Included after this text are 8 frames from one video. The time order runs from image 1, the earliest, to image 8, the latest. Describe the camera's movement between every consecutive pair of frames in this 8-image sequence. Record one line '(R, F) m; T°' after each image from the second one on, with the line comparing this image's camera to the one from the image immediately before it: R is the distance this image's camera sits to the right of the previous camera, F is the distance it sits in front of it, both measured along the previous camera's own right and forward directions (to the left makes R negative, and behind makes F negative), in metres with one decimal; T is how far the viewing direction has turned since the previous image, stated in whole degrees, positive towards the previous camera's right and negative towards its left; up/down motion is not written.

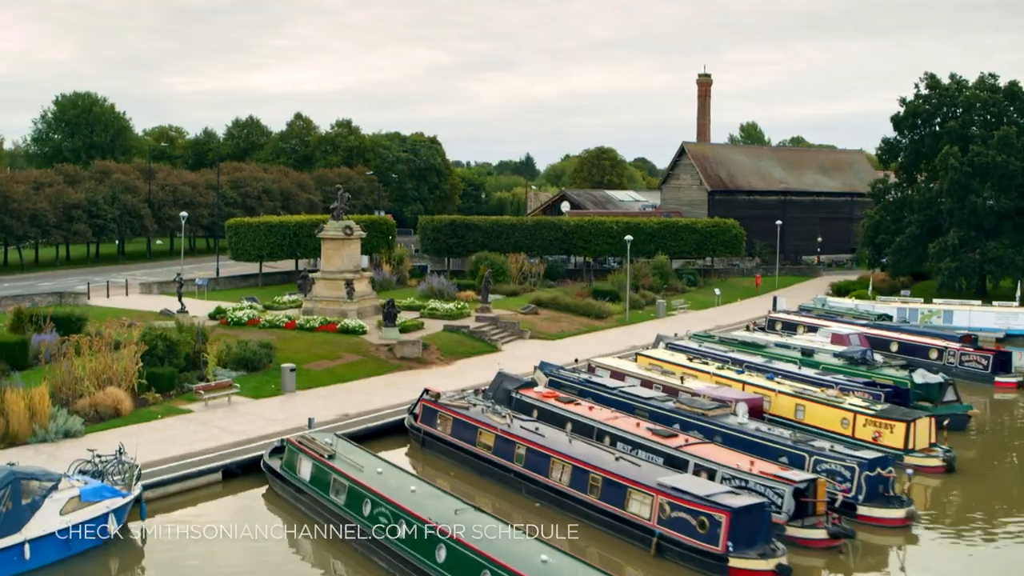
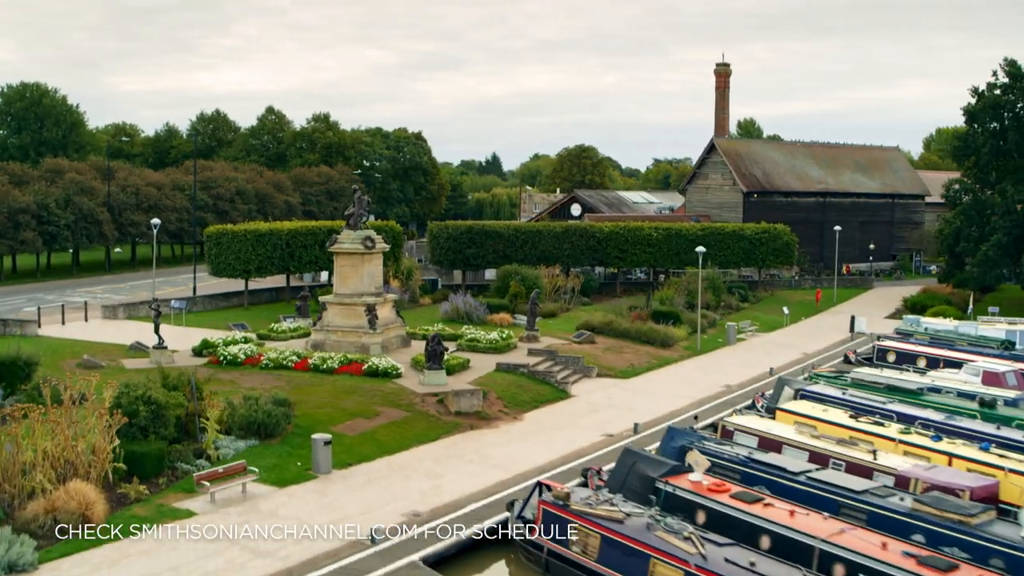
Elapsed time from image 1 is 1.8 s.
(-3.7, +10.4) m; +2°
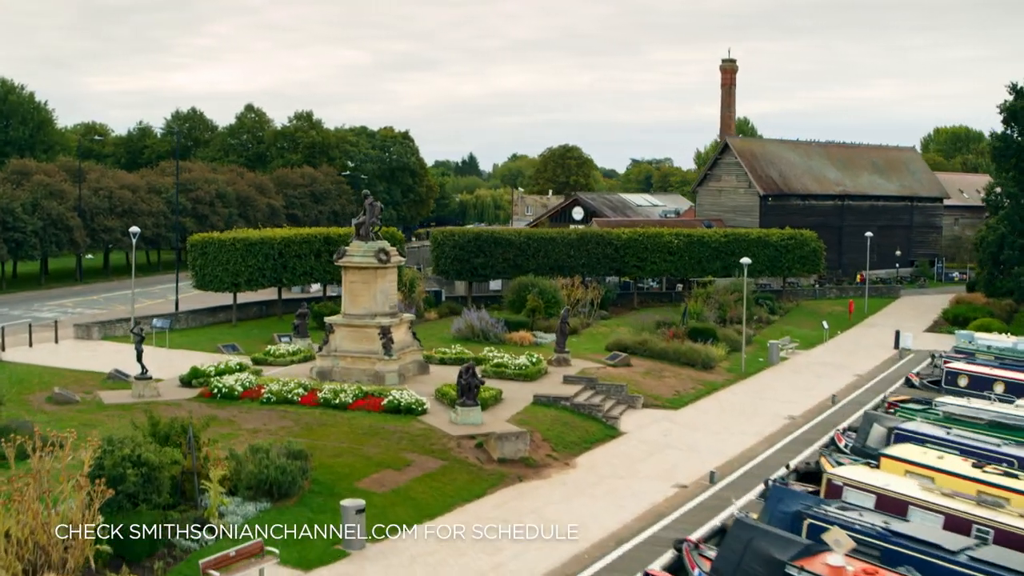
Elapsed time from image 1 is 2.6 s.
(-1.9, +5.1) m; +1°
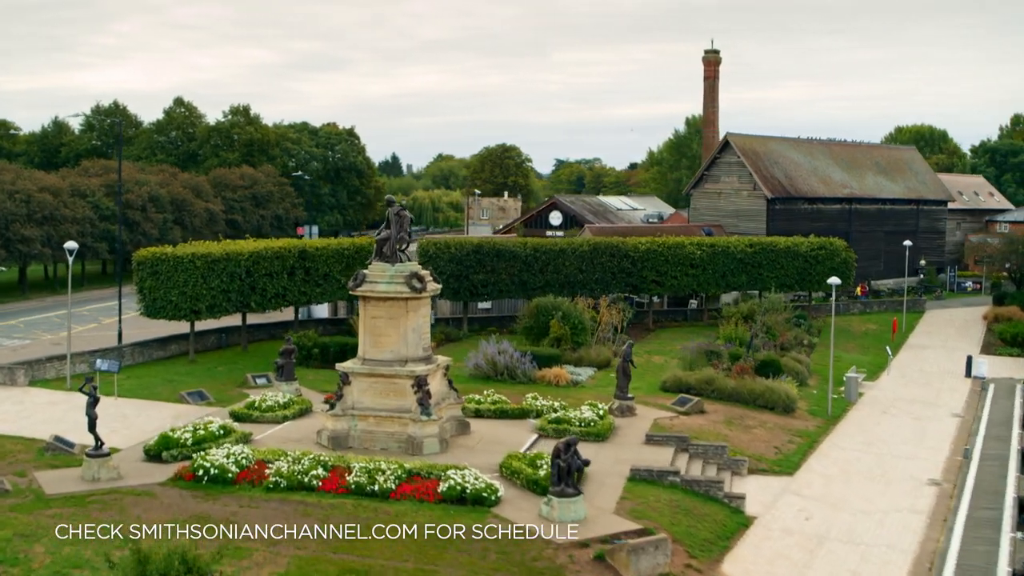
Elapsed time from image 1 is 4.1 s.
(-3.6, +8.6) m; +4°
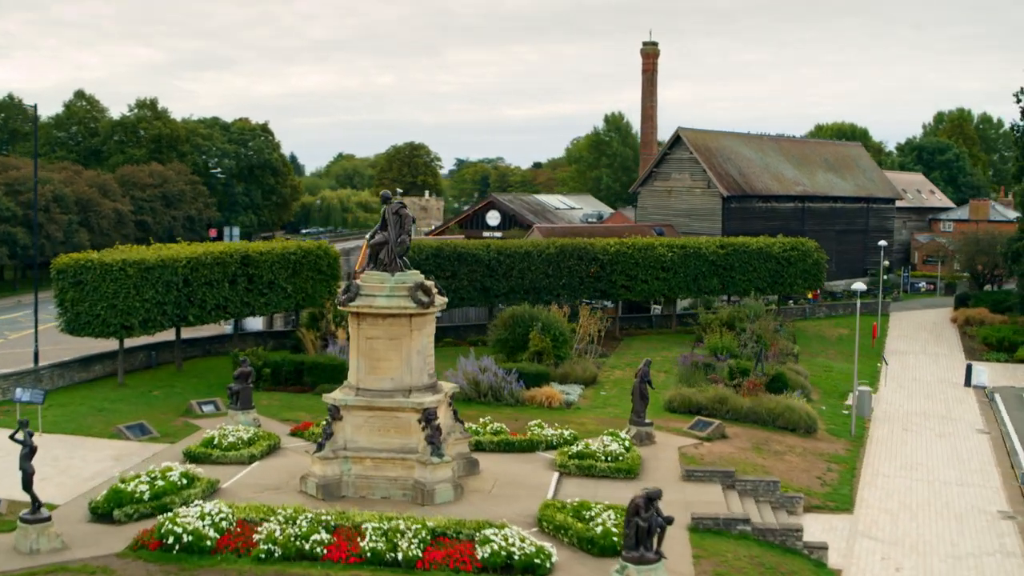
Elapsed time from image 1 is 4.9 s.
(-2.4, +4.6) m; +5°
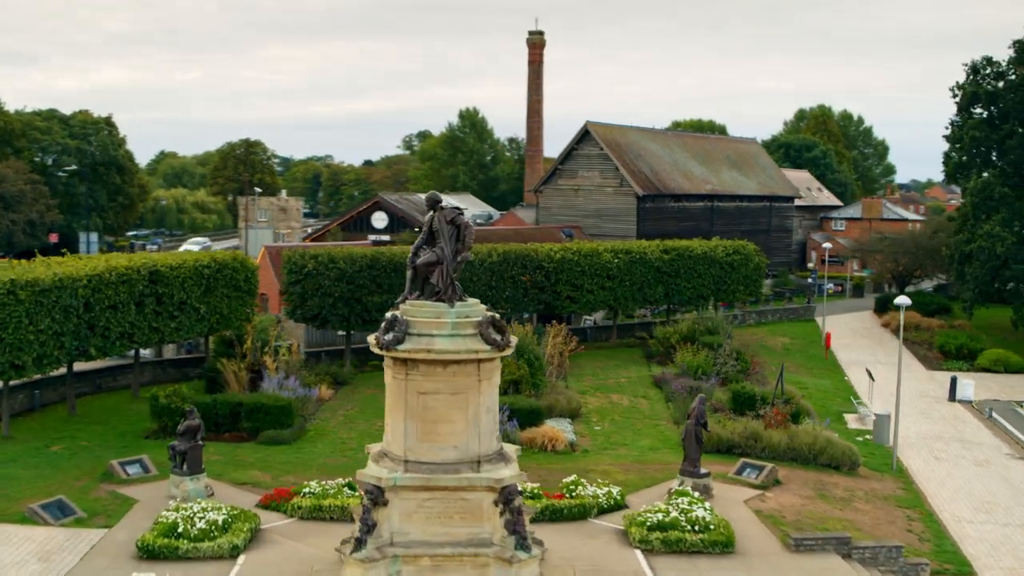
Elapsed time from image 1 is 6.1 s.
(-3.9, +5.9) m; +9°
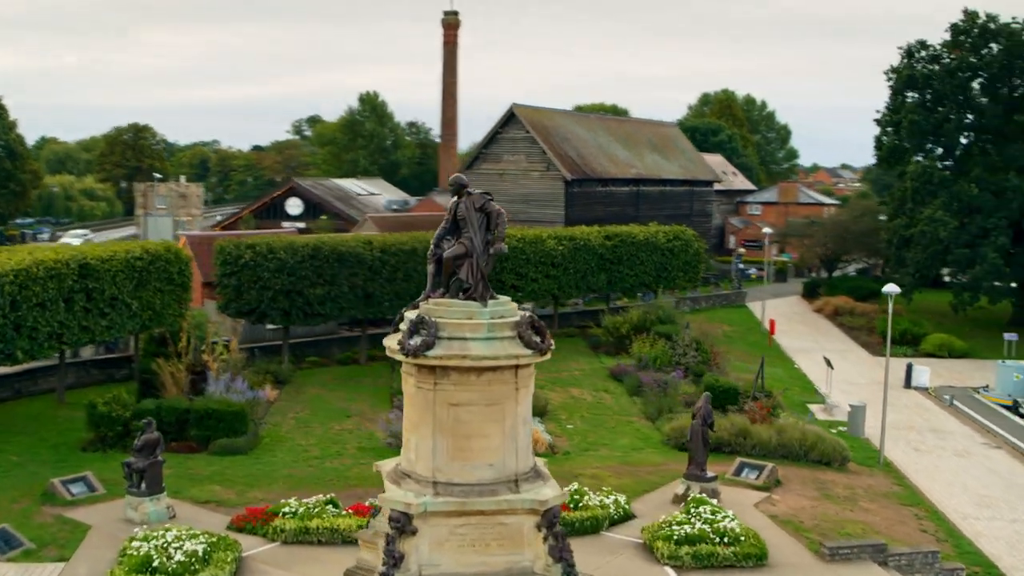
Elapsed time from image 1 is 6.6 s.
(-1.8, +2.1) m; +5°
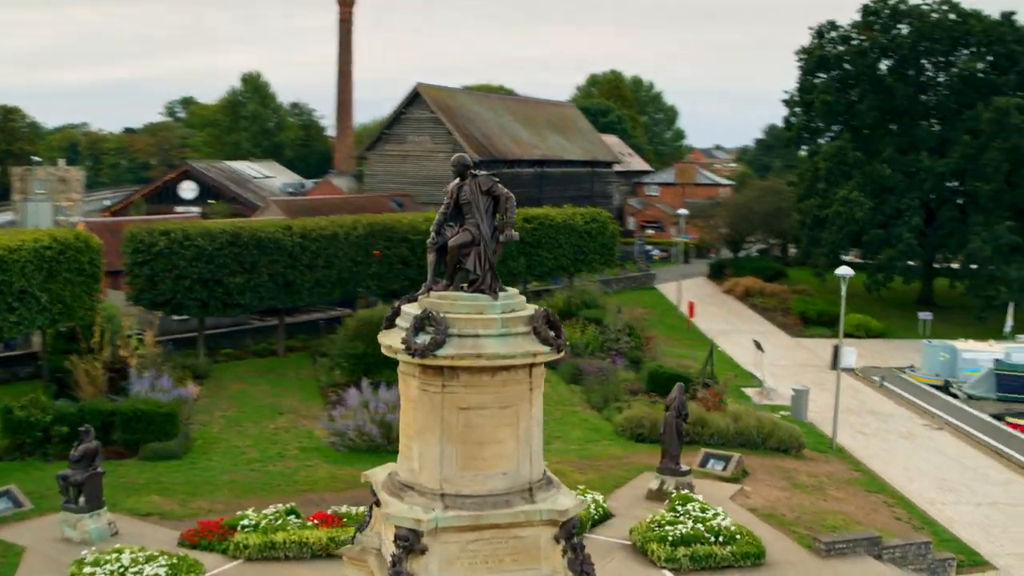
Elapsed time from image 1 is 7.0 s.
(-1.5, +1.4) m; +6°
